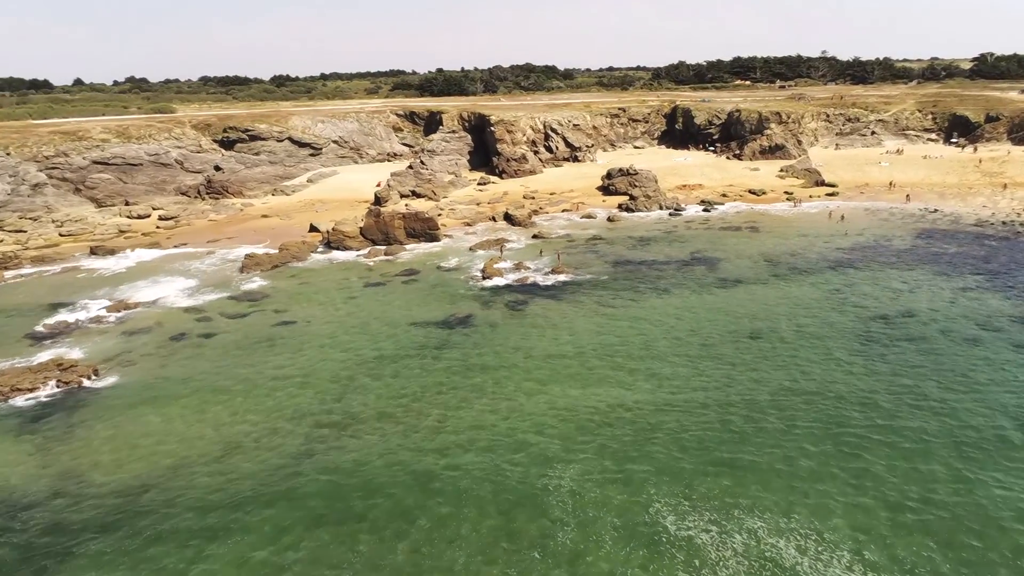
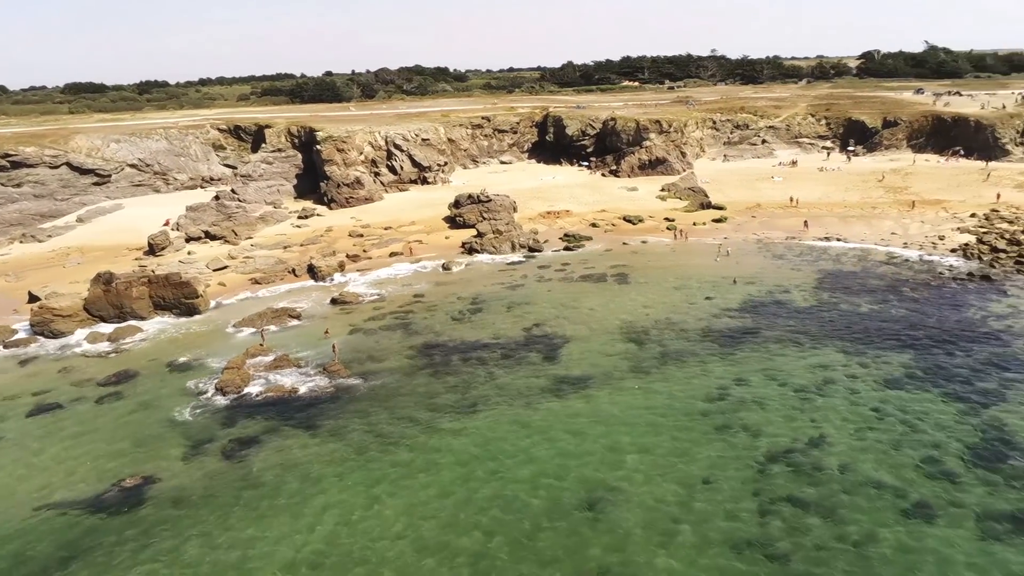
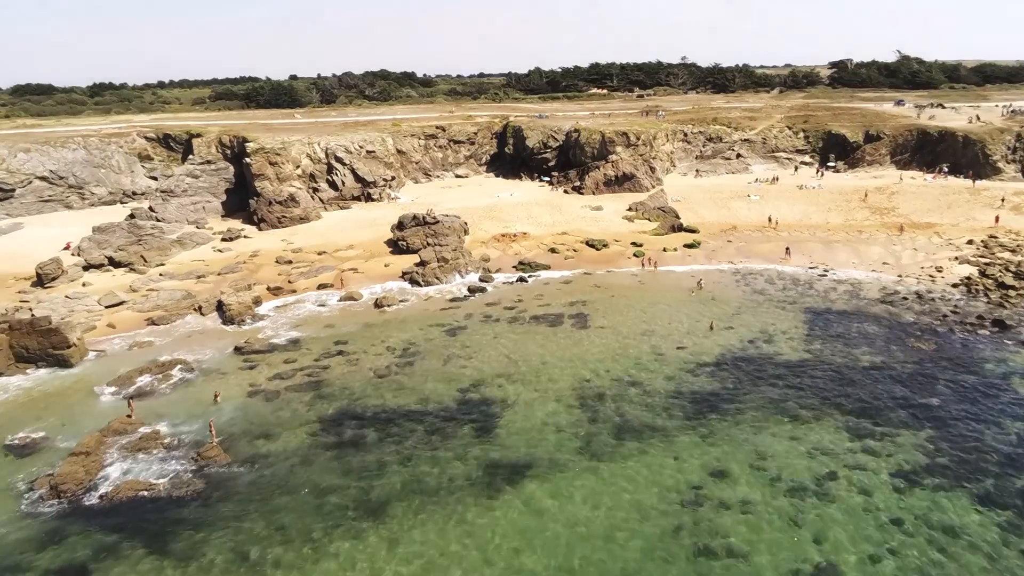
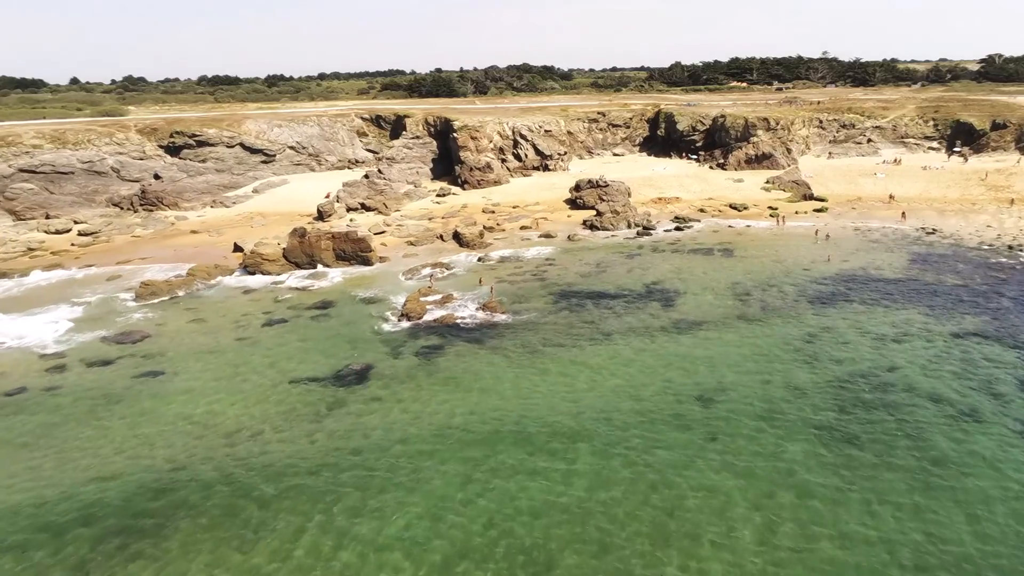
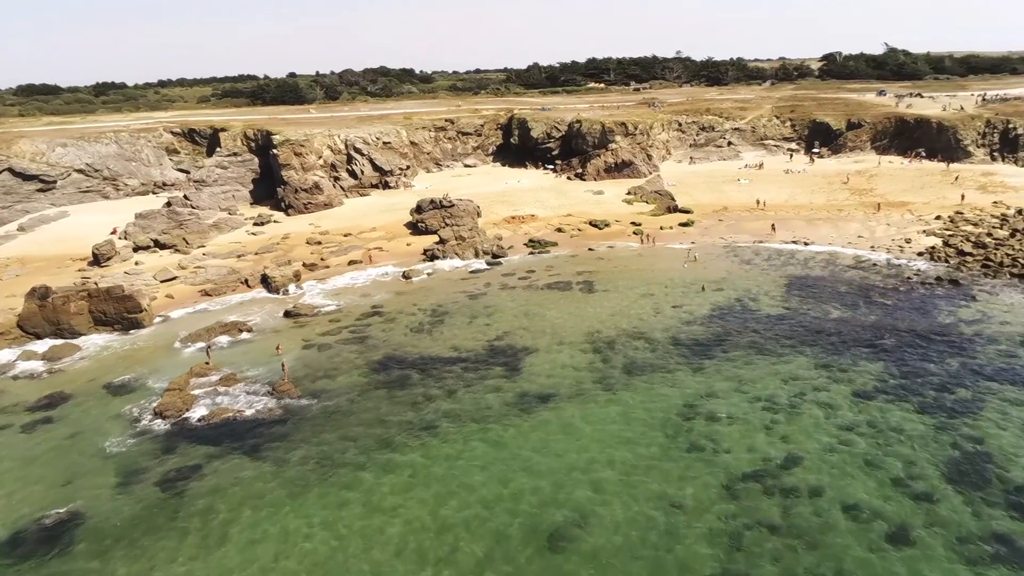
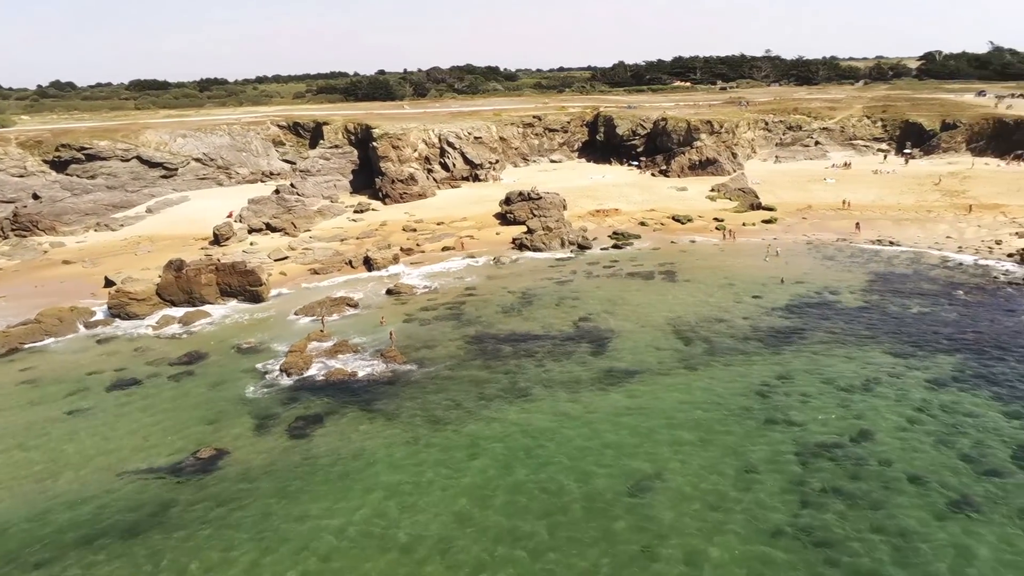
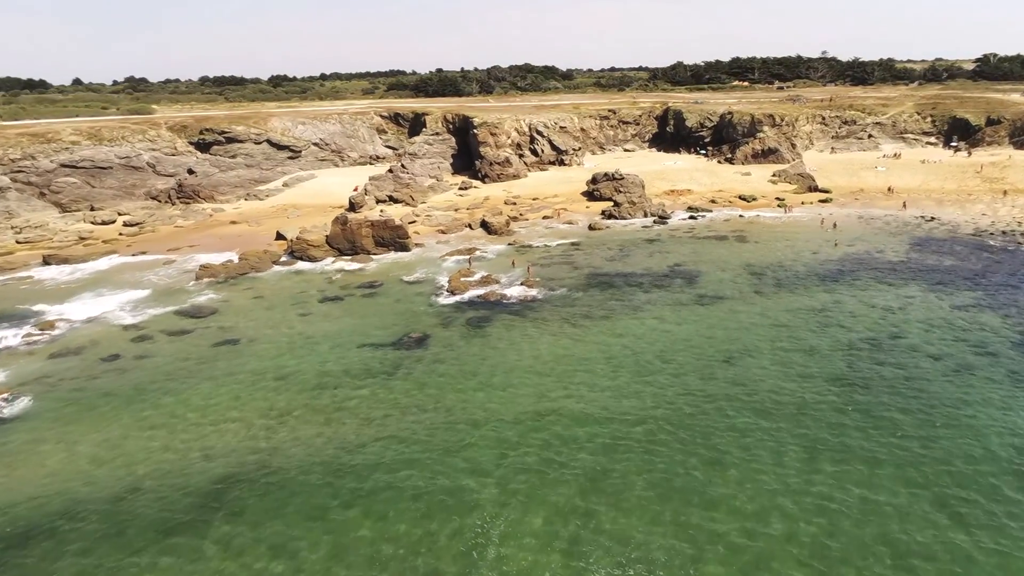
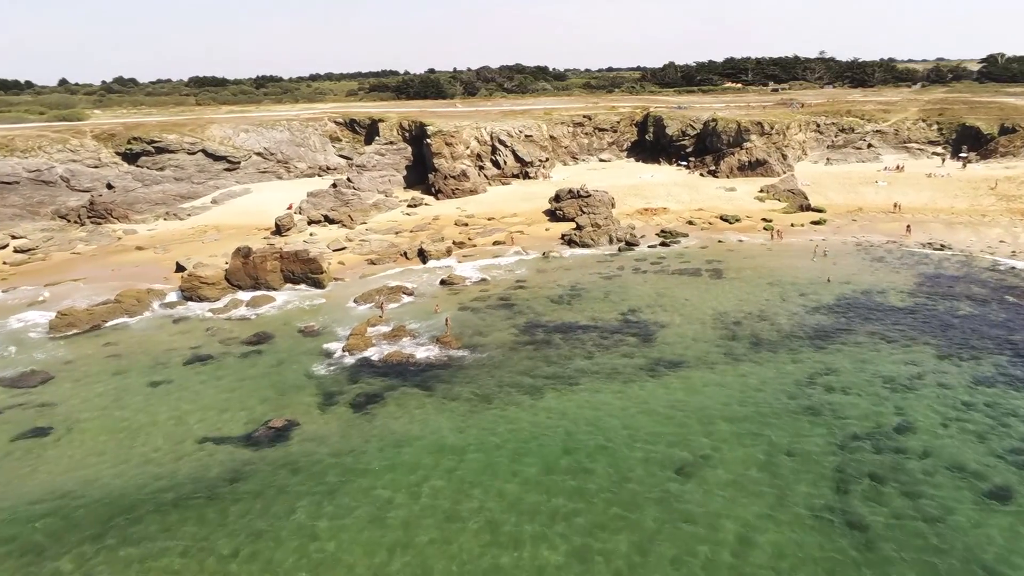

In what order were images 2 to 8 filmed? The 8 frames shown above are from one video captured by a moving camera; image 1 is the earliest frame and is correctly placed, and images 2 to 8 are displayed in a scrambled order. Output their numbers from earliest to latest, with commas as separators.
7, 4, 8, 6, 2, 5, 3
